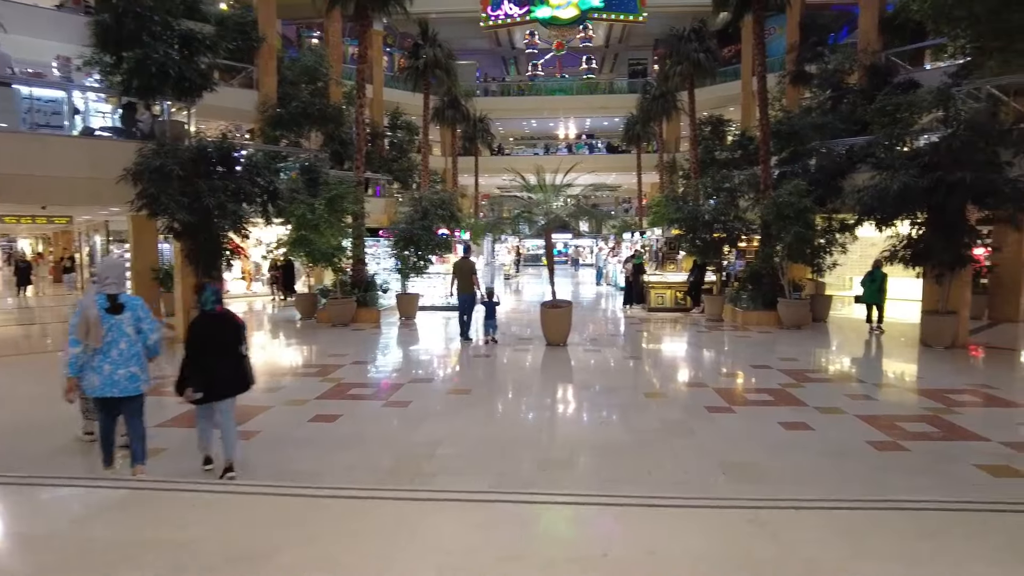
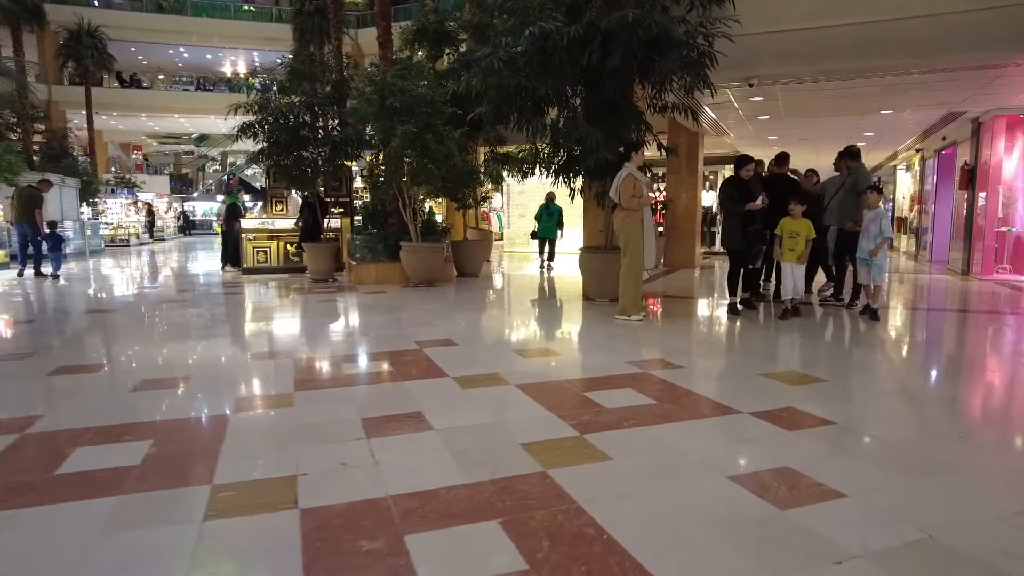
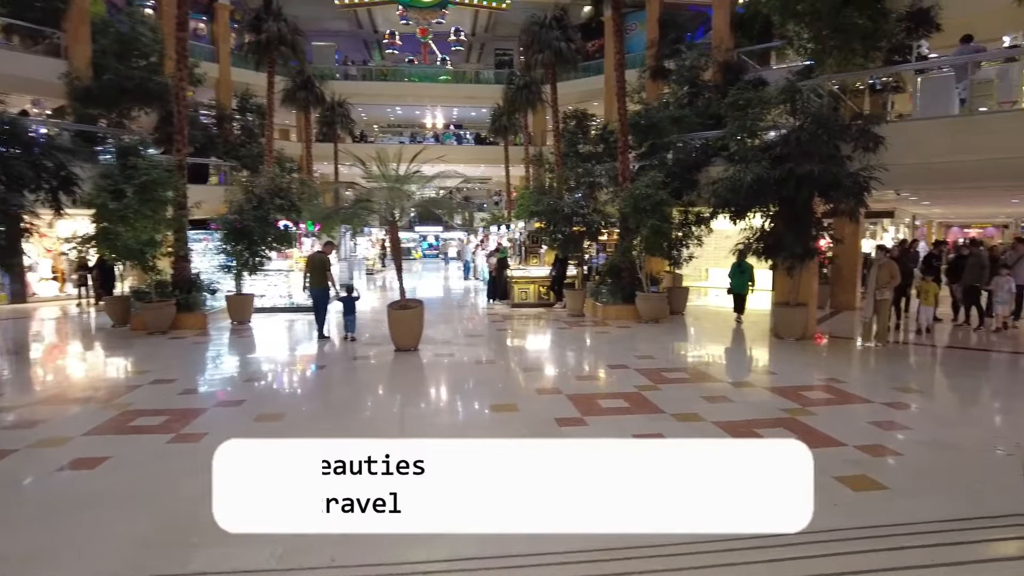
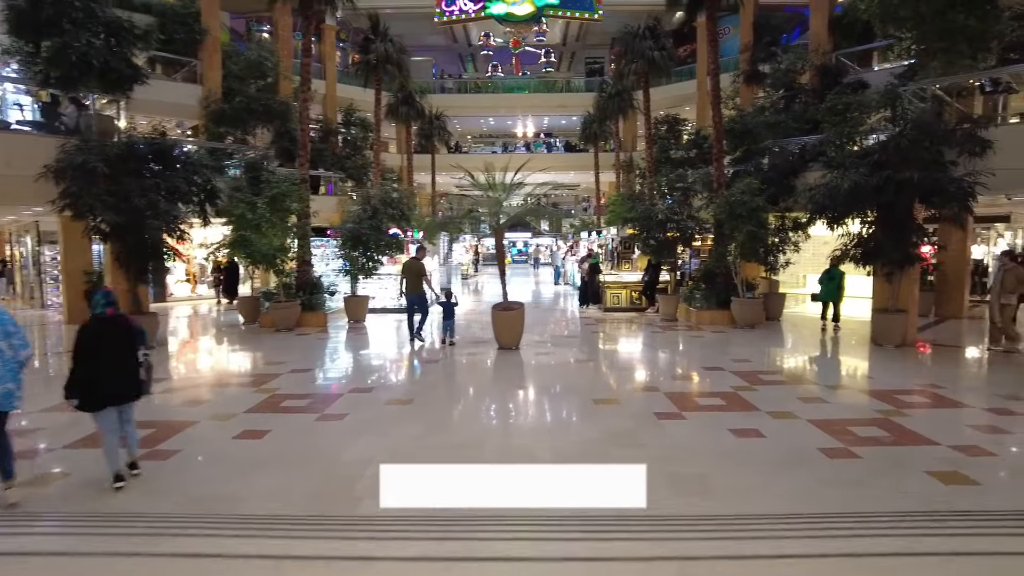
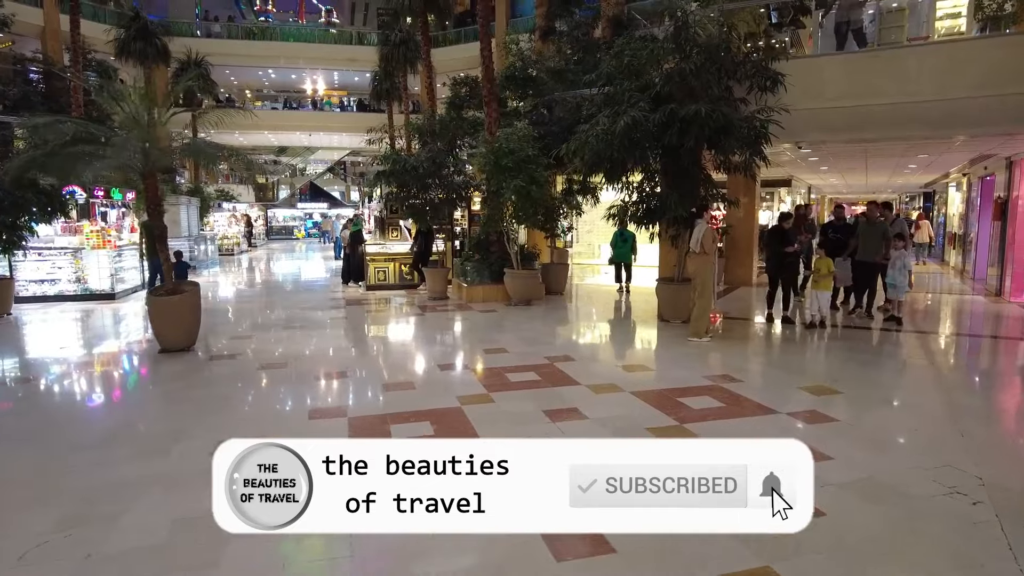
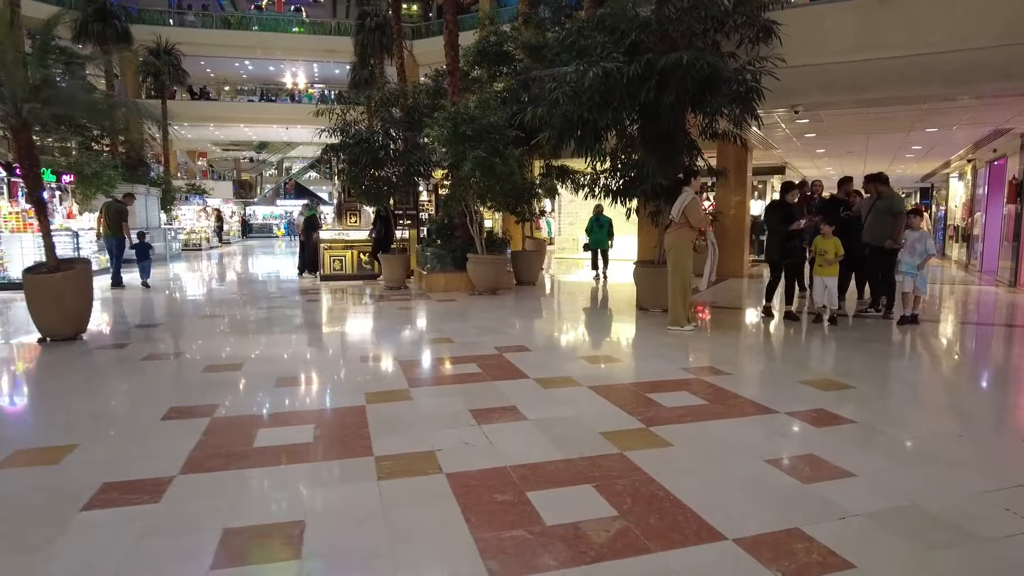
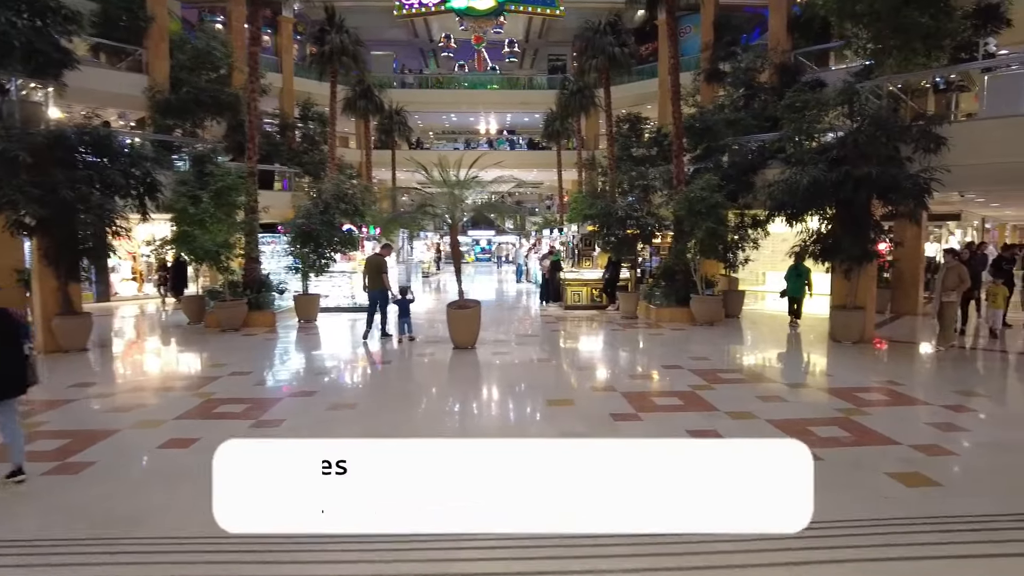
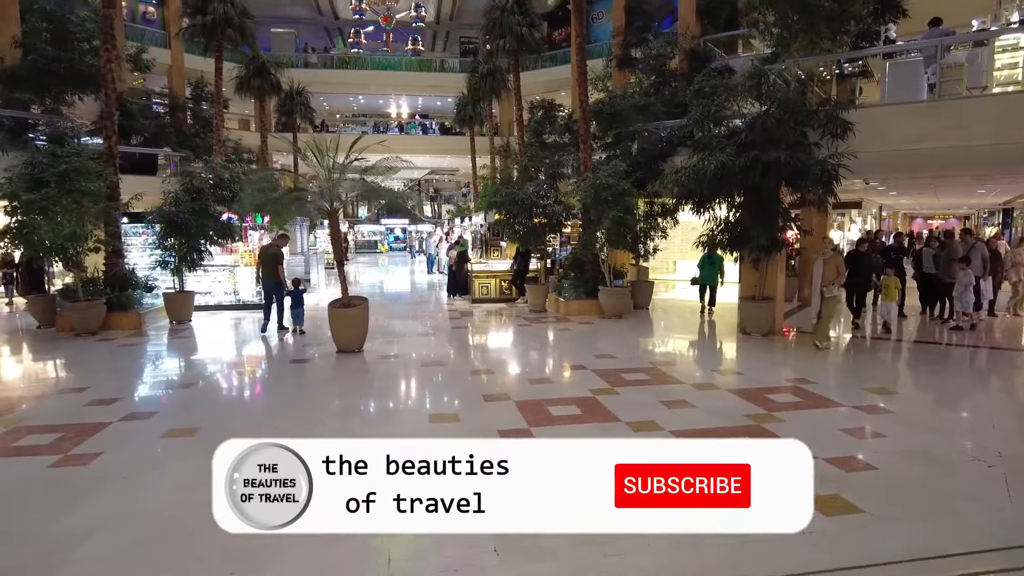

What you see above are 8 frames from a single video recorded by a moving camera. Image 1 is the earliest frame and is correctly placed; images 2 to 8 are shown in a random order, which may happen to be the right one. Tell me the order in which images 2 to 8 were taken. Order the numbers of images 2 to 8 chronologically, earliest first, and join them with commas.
4, 7, 3, 8, 5, 6, 2
